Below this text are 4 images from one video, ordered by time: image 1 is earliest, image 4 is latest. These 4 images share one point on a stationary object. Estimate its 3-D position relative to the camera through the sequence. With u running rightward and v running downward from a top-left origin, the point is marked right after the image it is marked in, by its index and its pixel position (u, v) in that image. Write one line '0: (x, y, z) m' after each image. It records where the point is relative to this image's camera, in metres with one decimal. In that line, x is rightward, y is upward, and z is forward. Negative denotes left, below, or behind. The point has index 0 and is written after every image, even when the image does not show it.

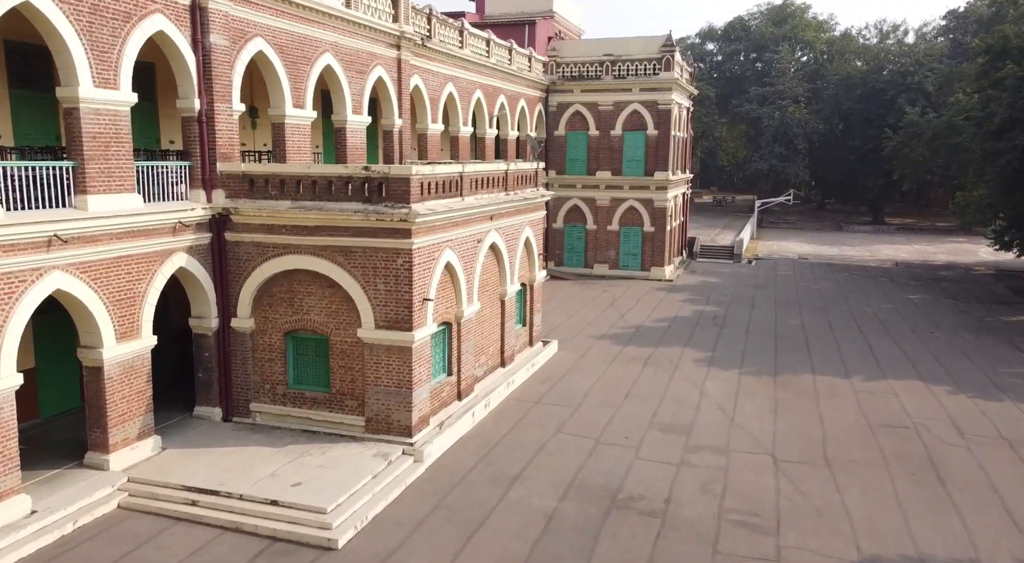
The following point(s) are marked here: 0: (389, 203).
0: (-1.9, +1.2, +12.6) m
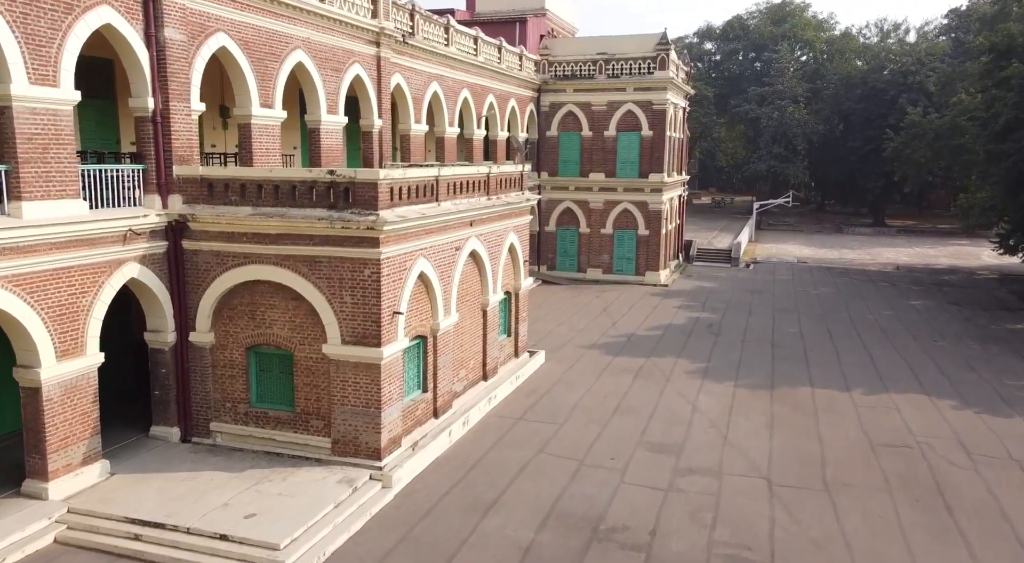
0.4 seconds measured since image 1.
0: (-2.2, +1.0, +11.8) m
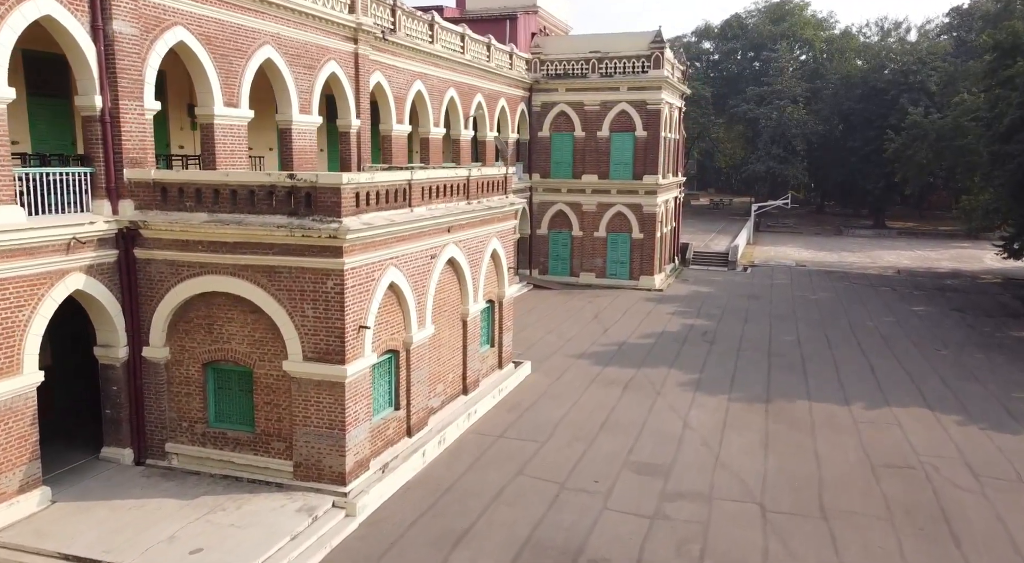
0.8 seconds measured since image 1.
0: (-2.6, +0.9, +10.9) m
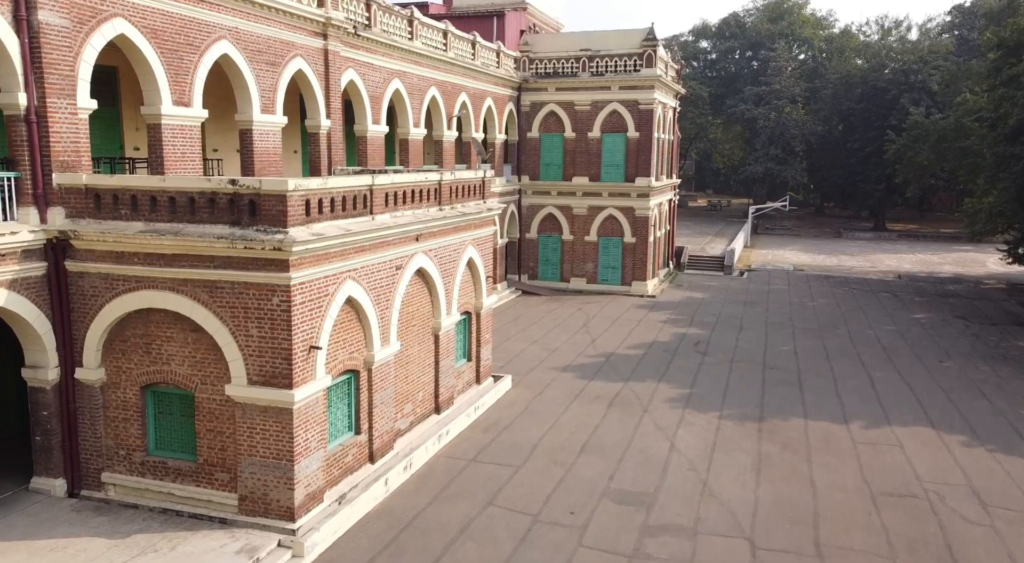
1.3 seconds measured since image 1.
0: (-3.0, +0.7, +9.9) m
